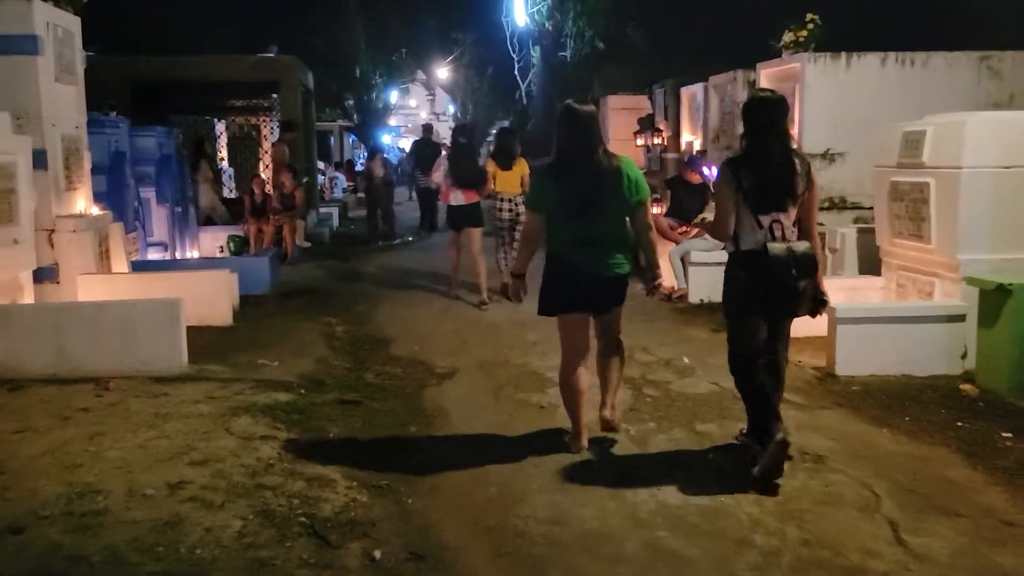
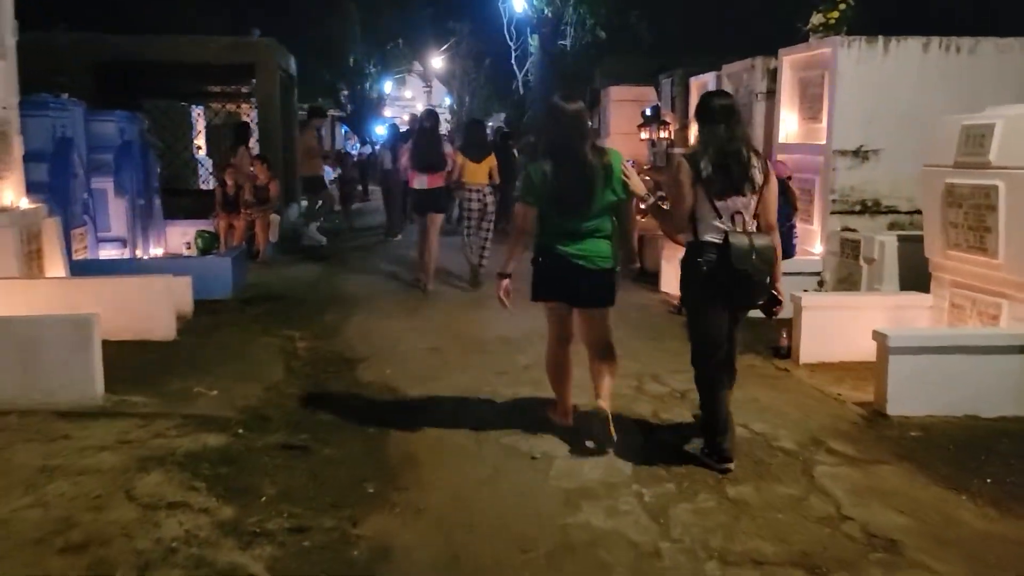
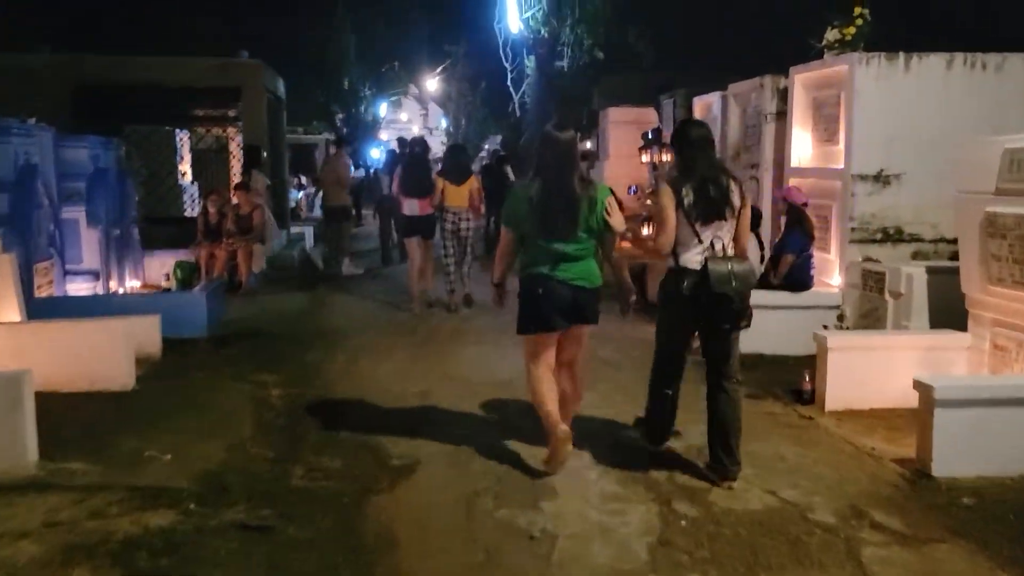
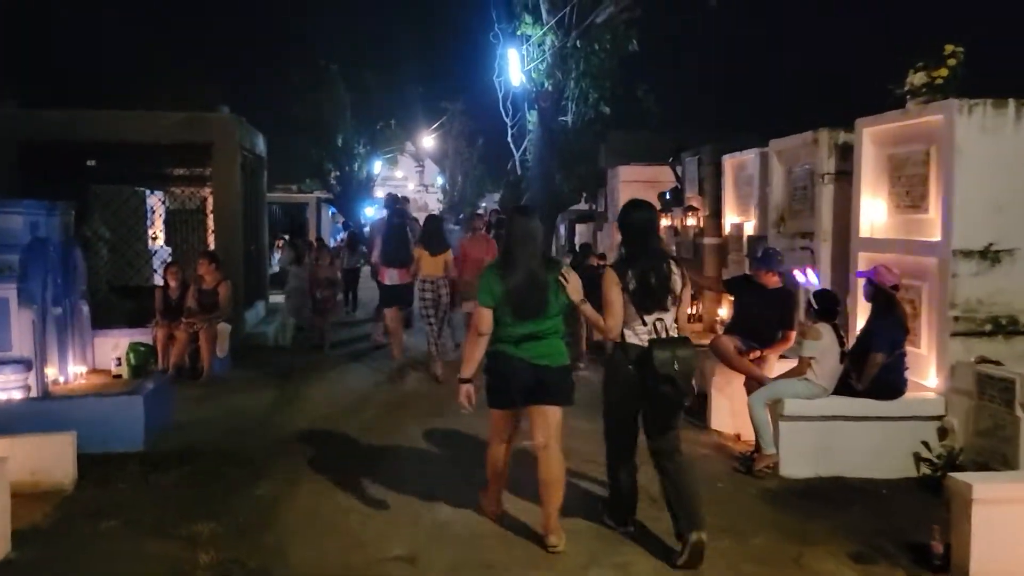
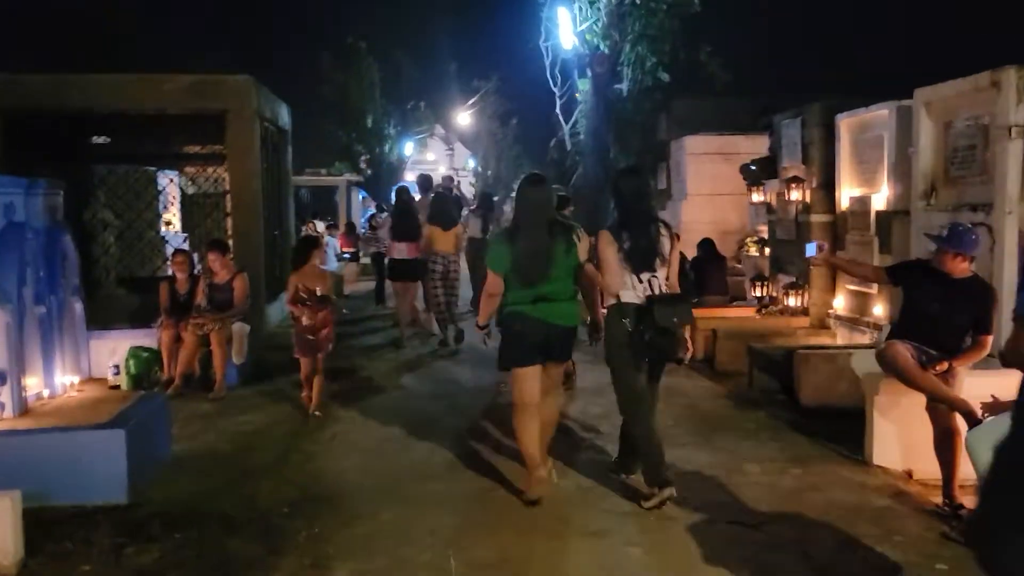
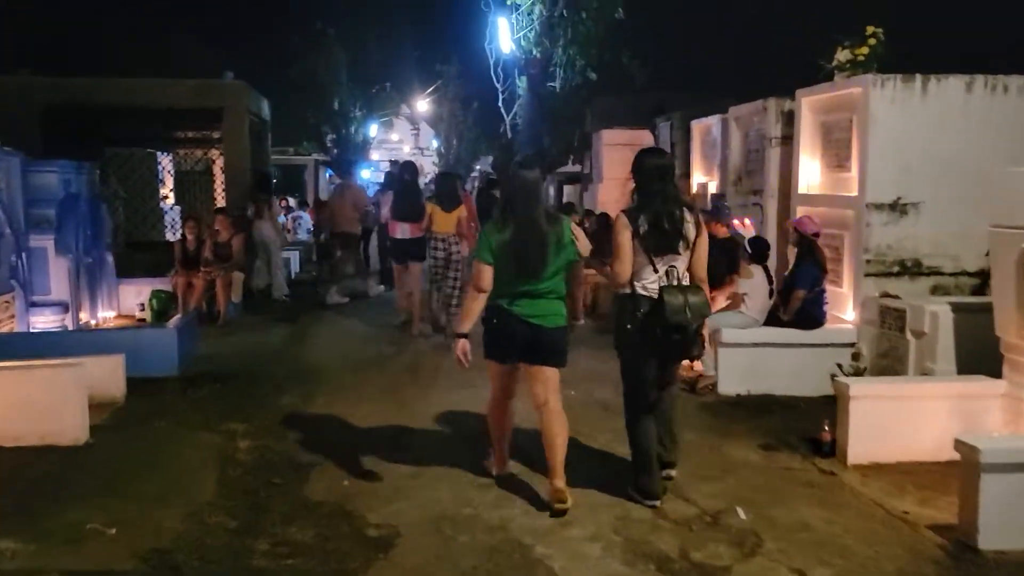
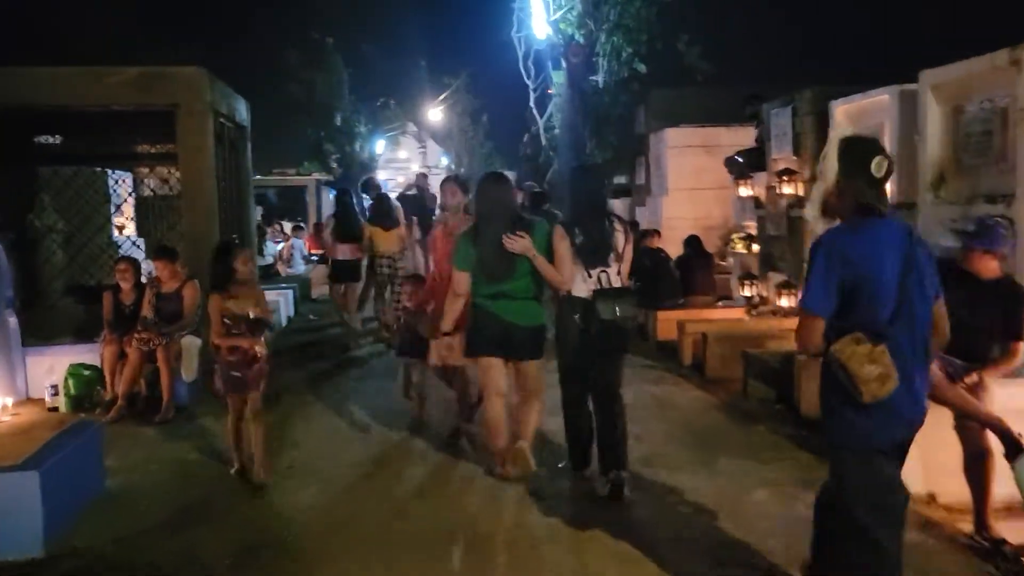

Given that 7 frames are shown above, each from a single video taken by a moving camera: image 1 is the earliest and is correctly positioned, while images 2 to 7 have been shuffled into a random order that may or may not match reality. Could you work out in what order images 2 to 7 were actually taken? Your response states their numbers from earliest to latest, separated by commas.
2, 3, 6, 4, 5, 7
